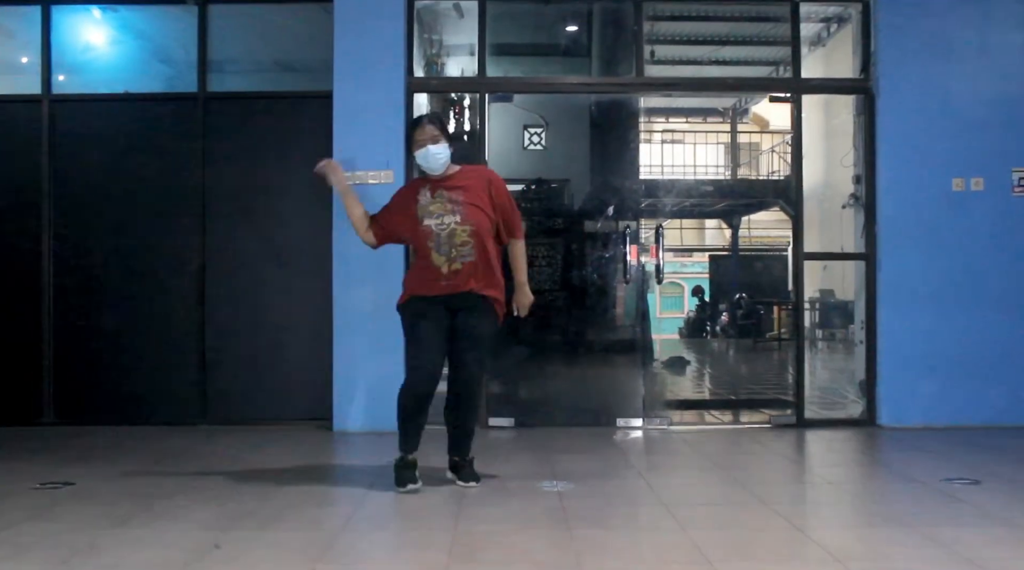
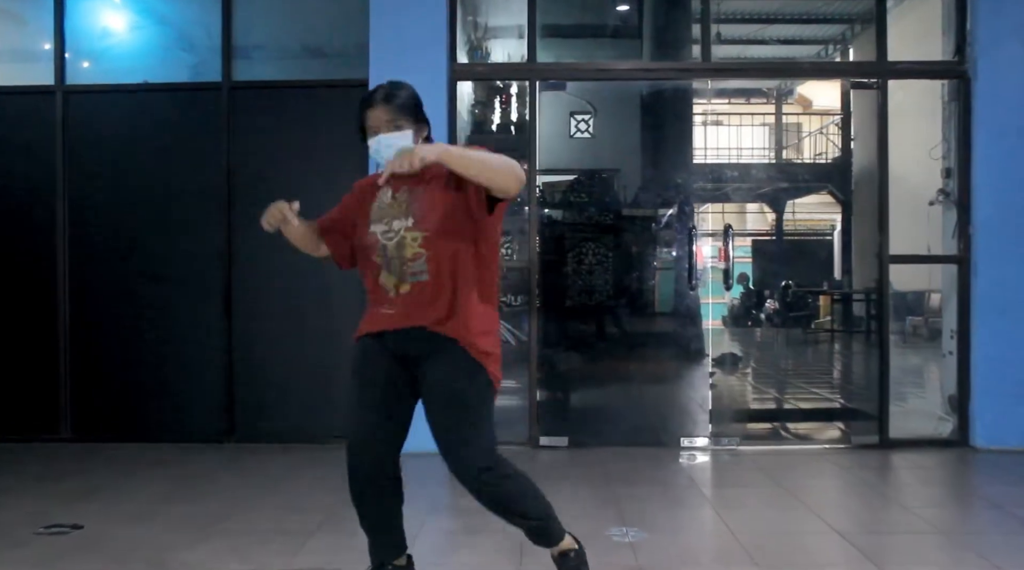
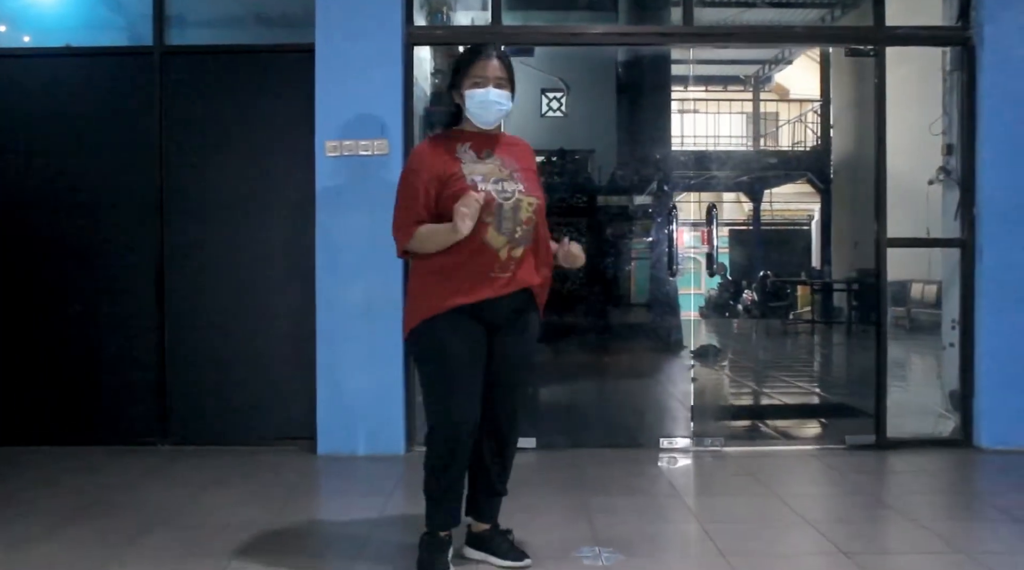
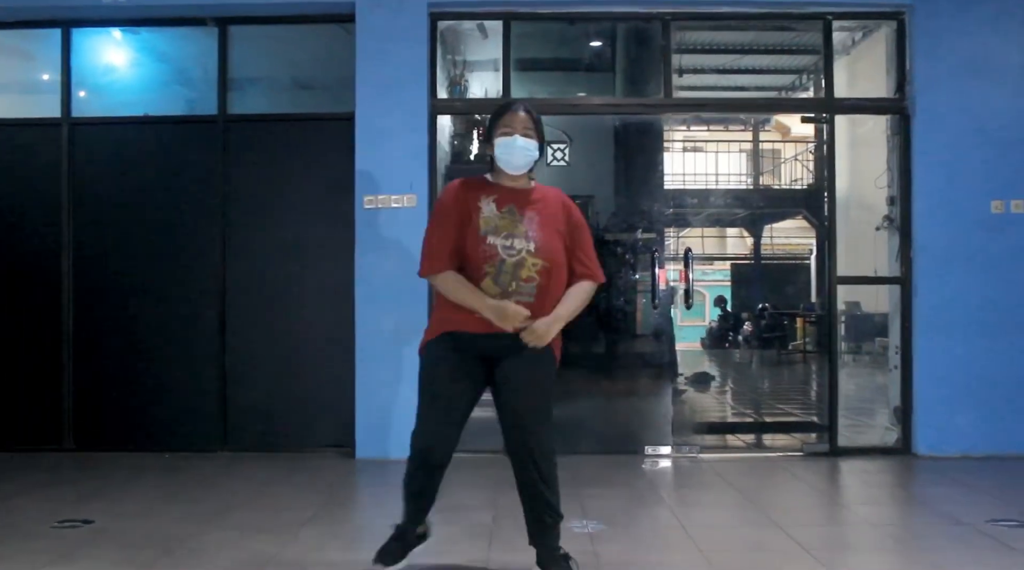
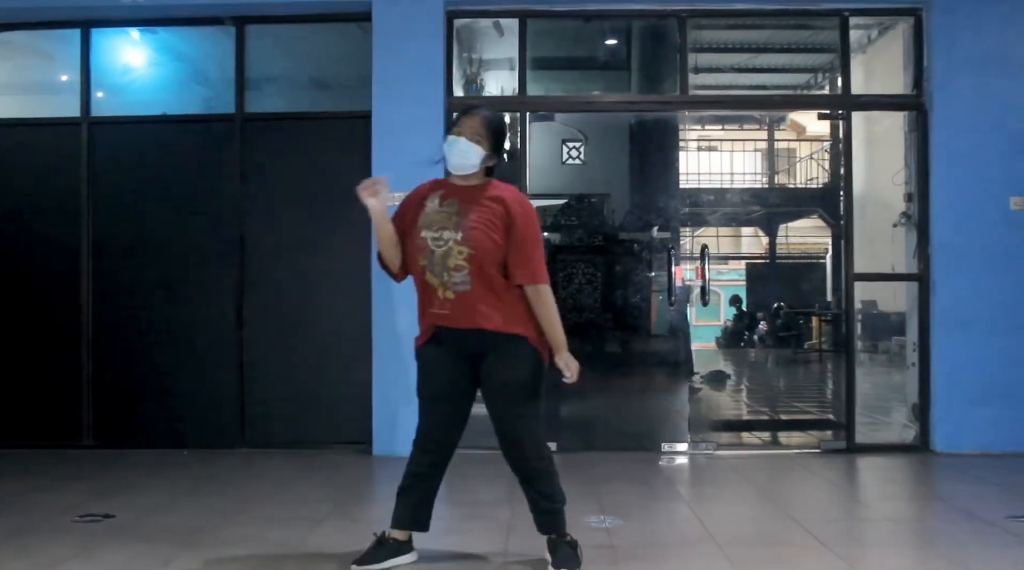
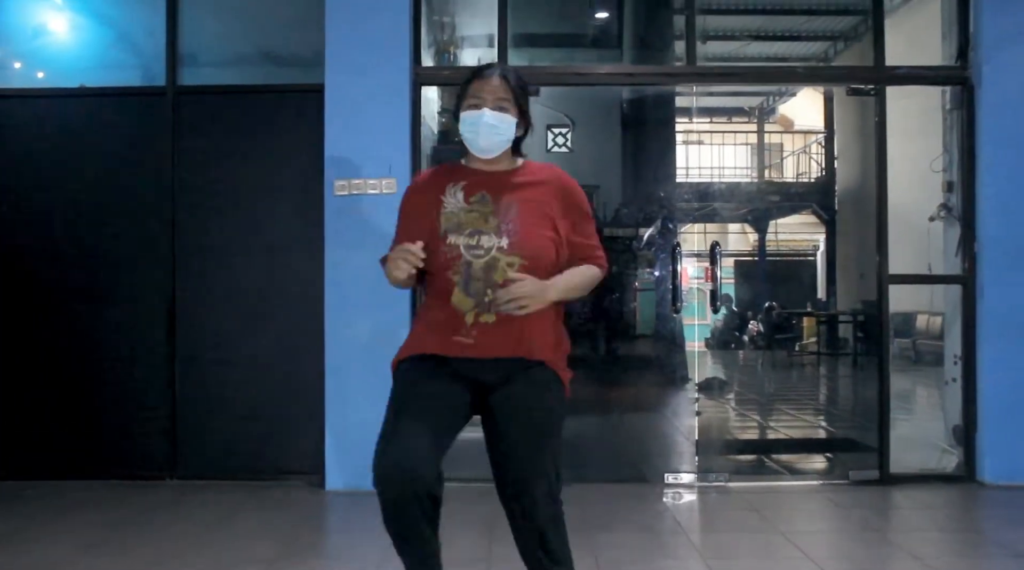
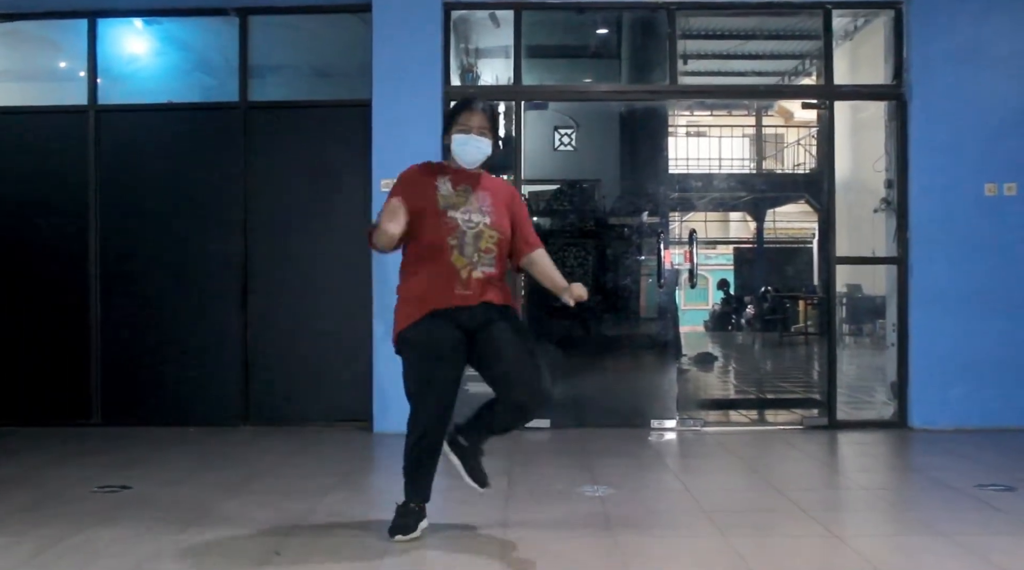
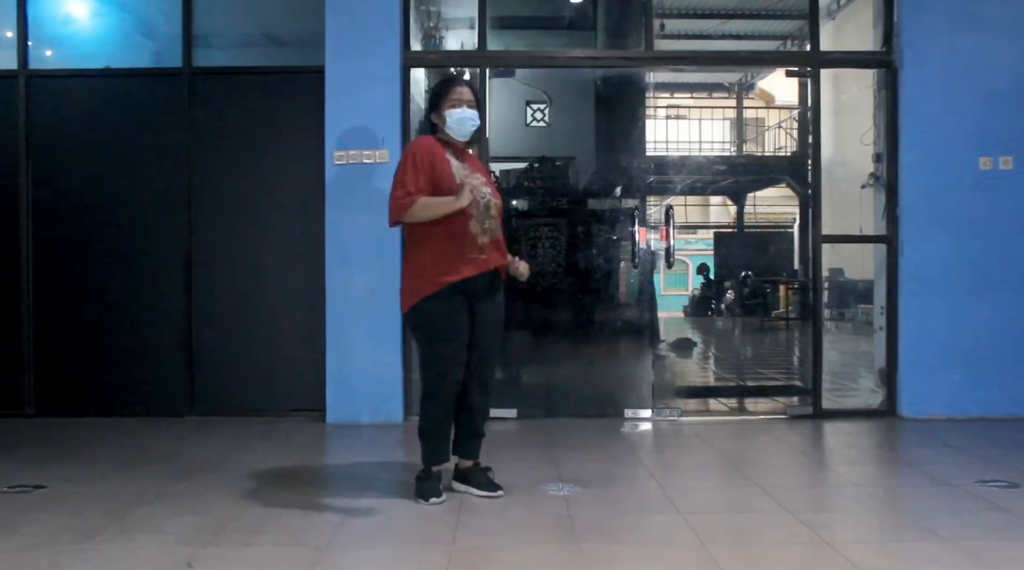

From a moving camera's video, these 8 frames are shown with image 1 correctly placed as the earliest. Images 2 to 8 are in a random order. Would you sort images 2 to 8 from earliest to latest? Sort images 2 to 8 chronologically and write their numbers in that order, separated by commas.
8, 3, 6, 4, 7, 2, 5
